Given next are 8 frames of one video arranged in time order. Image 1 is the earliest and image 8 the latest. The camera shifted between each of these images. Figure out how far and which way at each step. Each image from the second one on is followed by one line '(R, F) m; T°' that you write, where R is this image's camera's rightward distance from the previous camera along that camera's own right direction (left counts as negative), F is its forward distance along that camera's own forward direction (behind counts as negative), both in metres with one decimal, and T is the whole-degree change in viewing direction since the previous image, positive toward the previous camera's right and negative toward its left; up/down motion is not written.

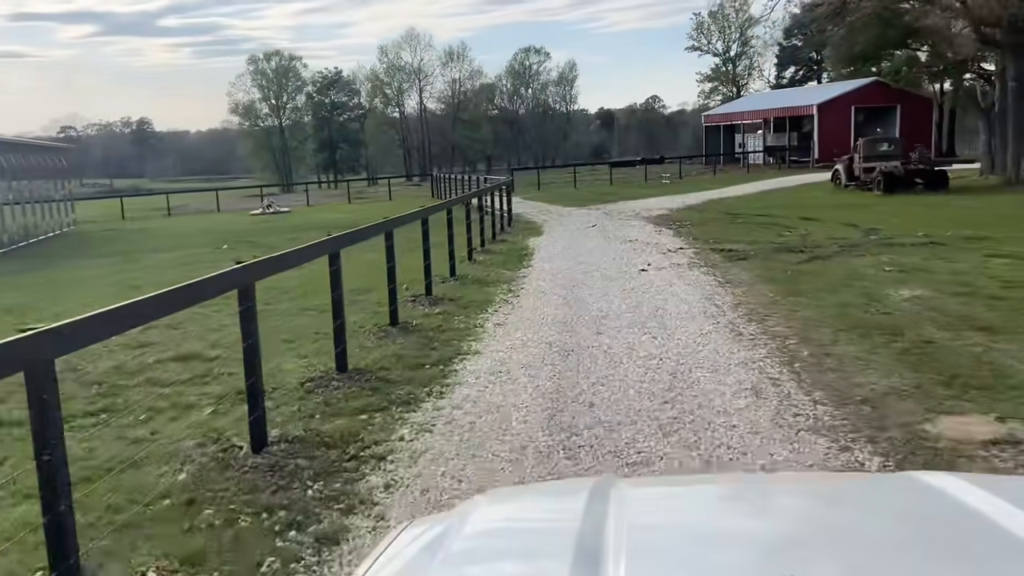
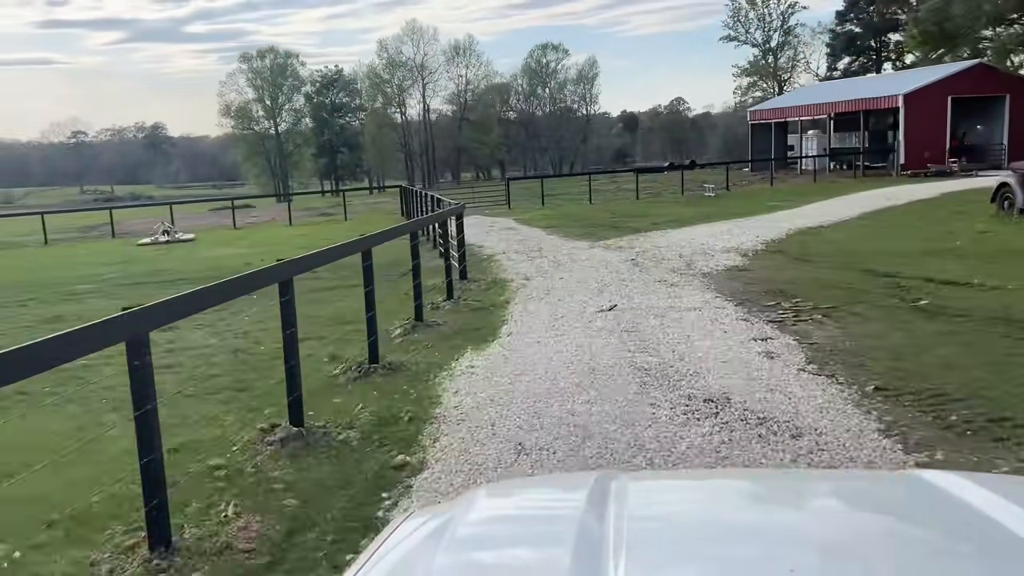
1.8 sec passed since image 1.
(+0.1, +0.9) m; -2°
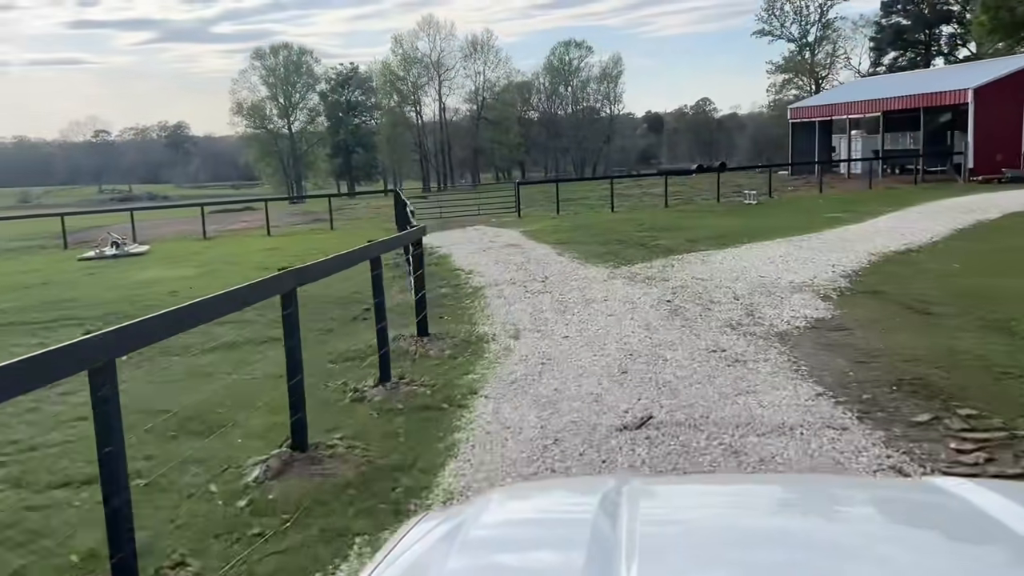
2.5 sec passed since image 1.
(0.0, +0.3) m; -2°
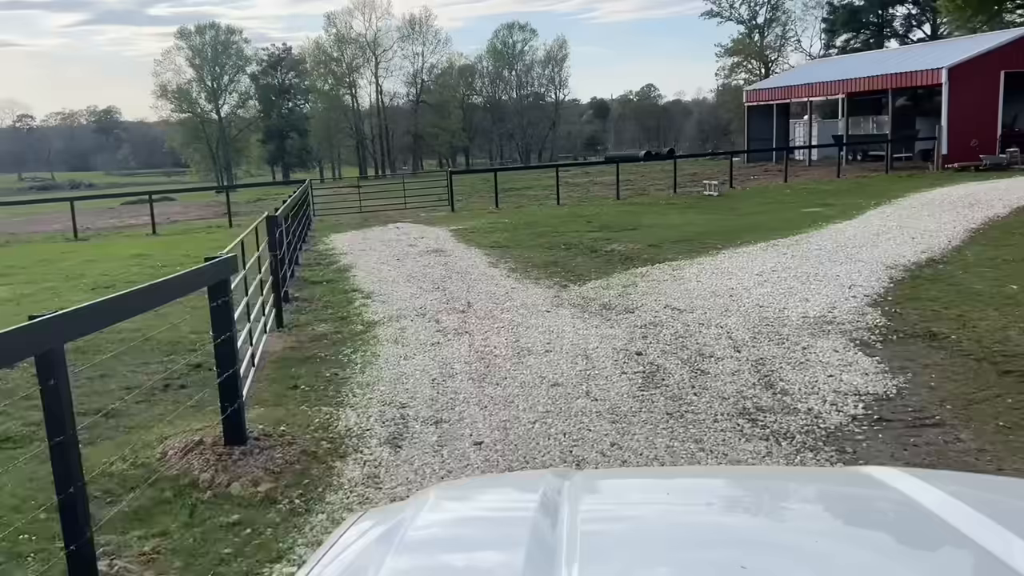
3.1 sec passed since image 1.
(0.0, +0.3) m; +4°
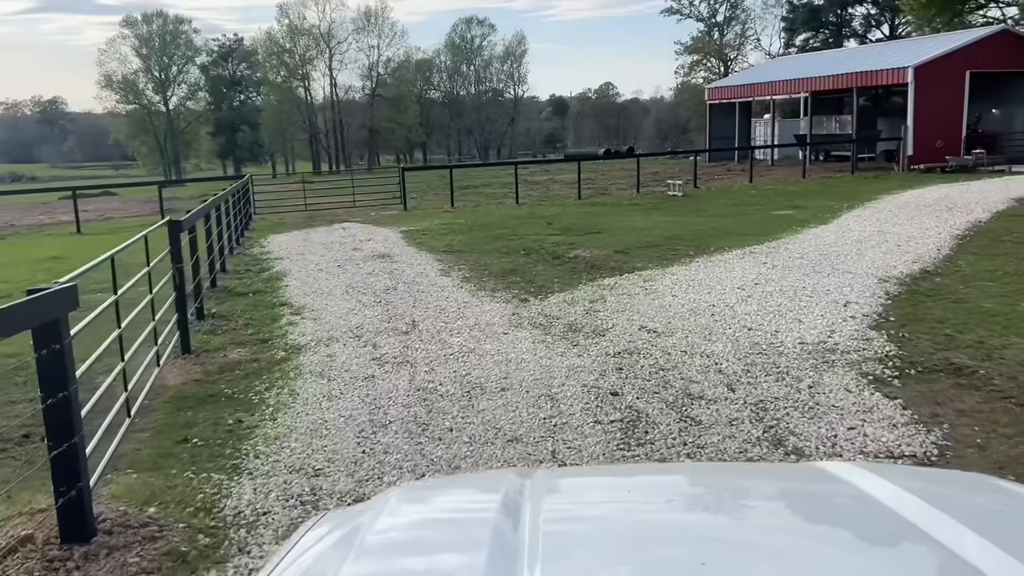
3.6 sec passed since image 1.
(0.0, +0.1) m; +3°
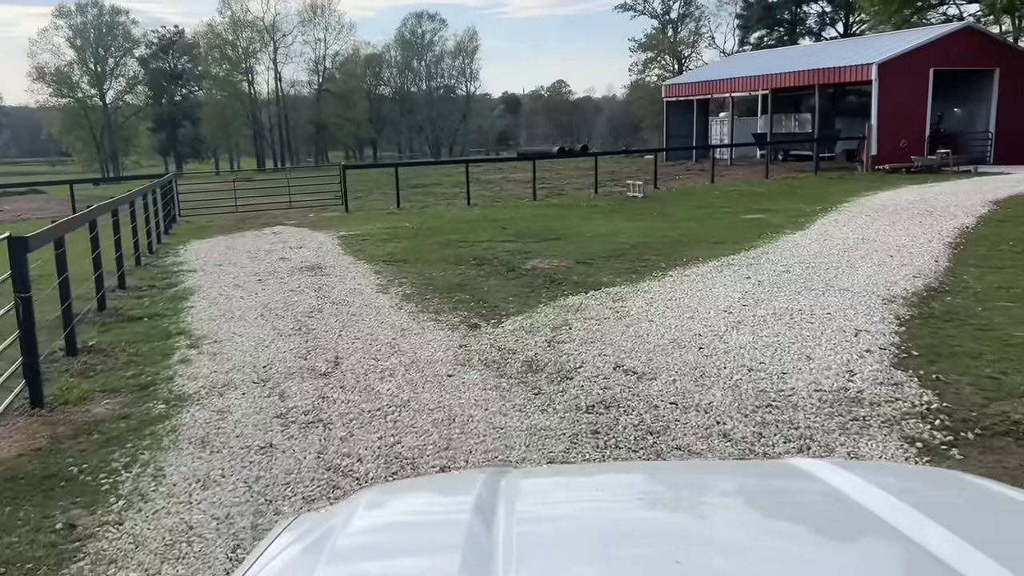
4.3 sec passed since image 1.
(0.0, +0.1) m; +3°
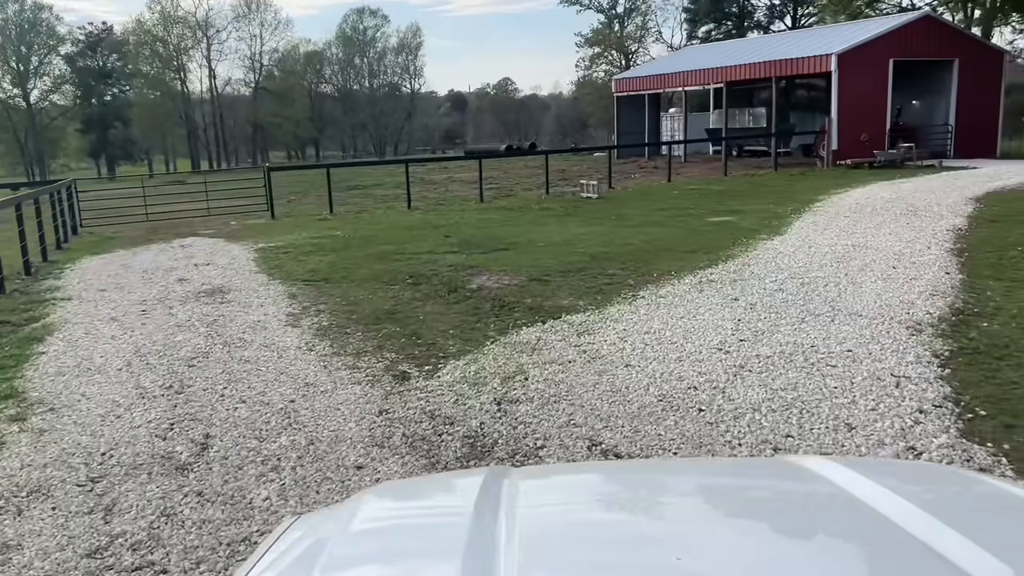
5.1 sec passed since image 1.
(0.0, +0.2) m; +3°
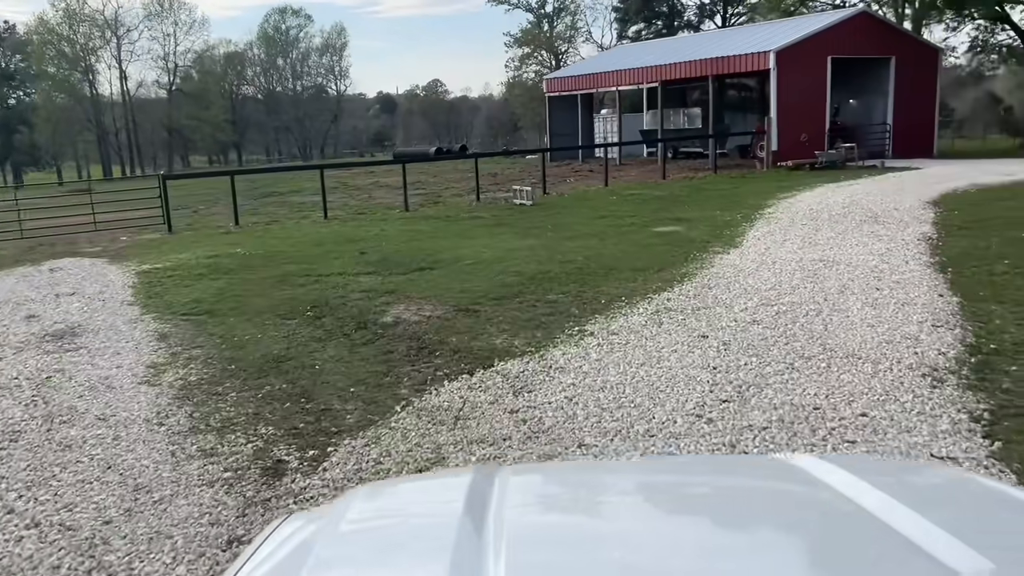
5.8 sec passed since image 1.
(0.0, +0.1) m; +4°
